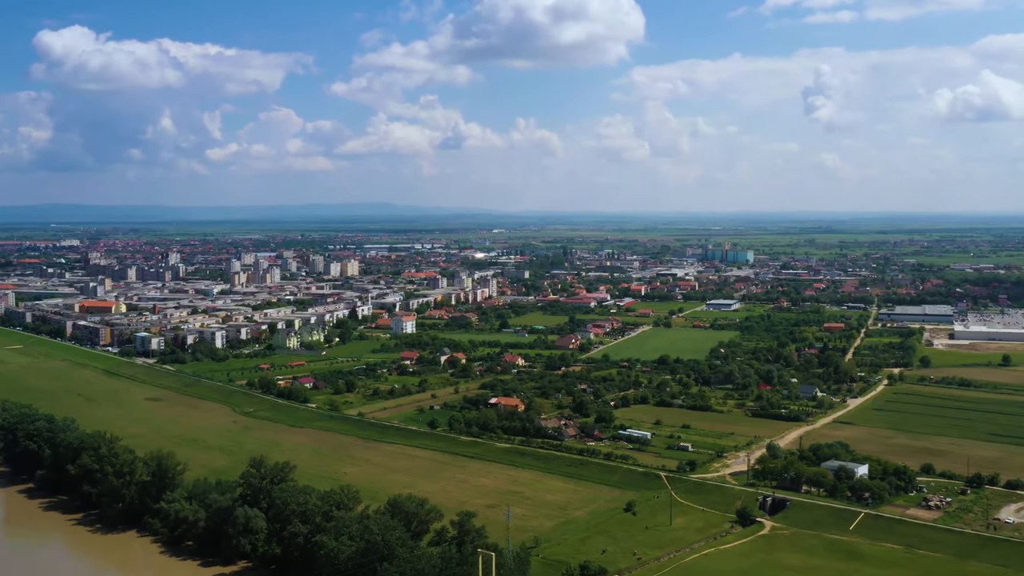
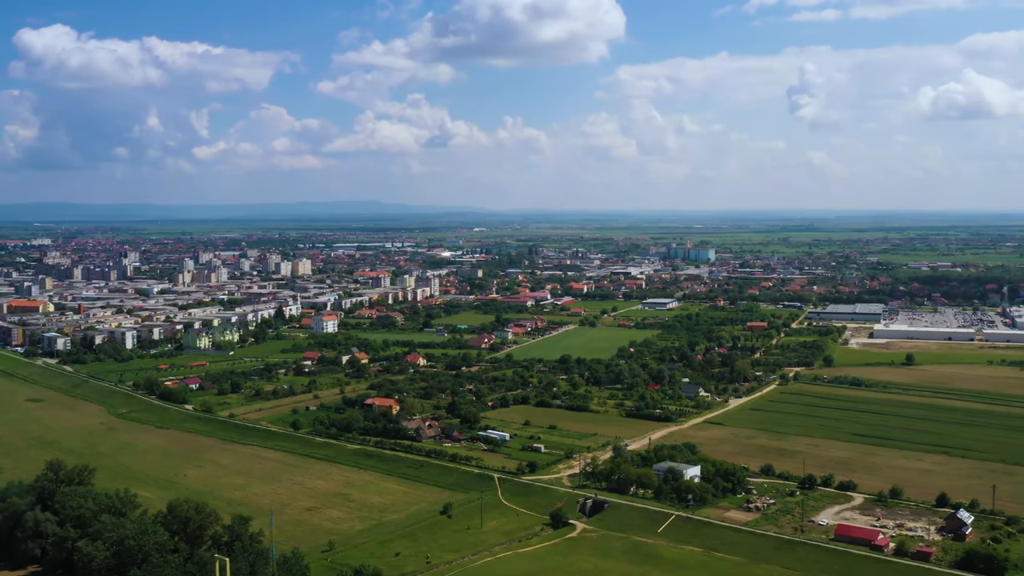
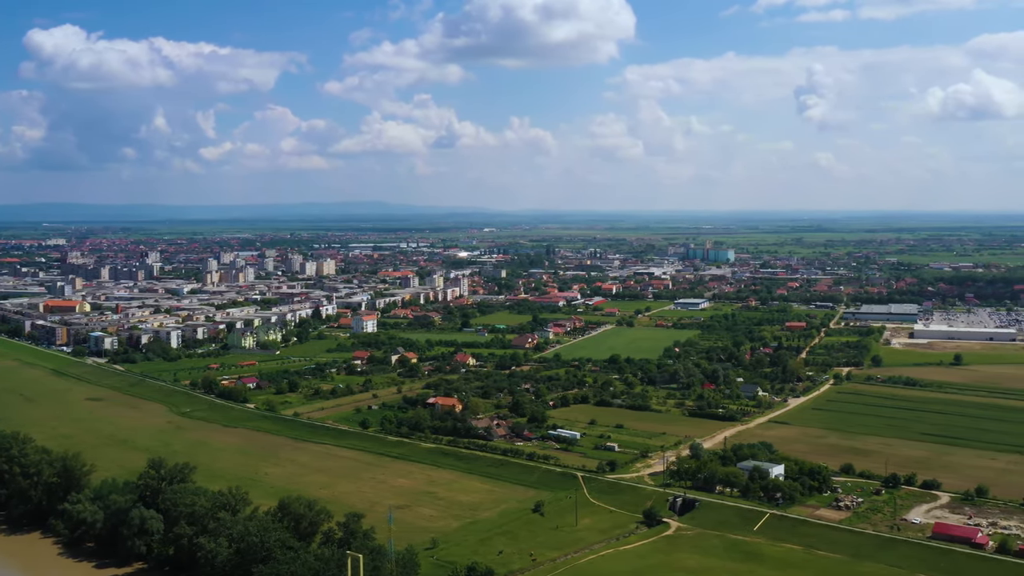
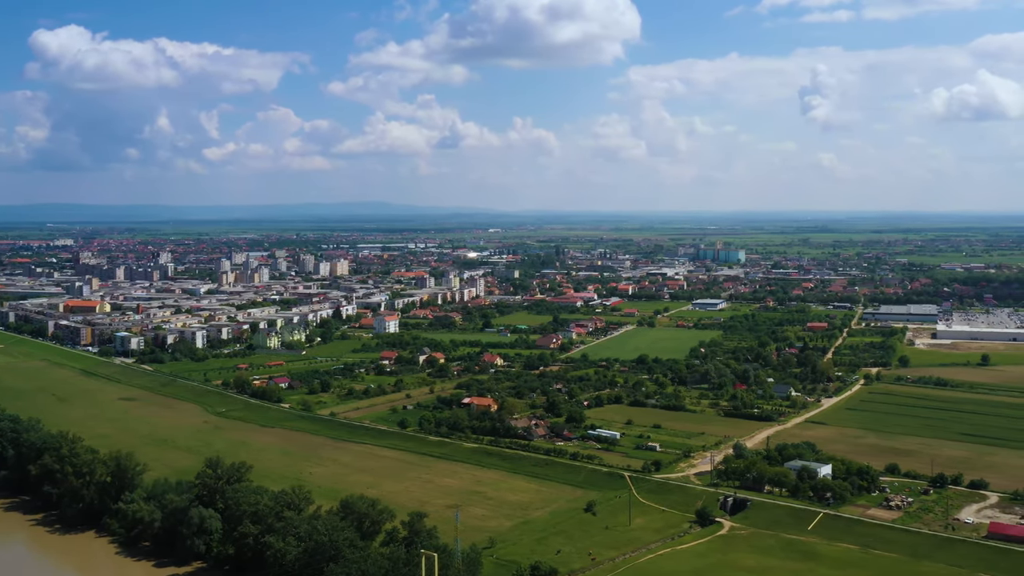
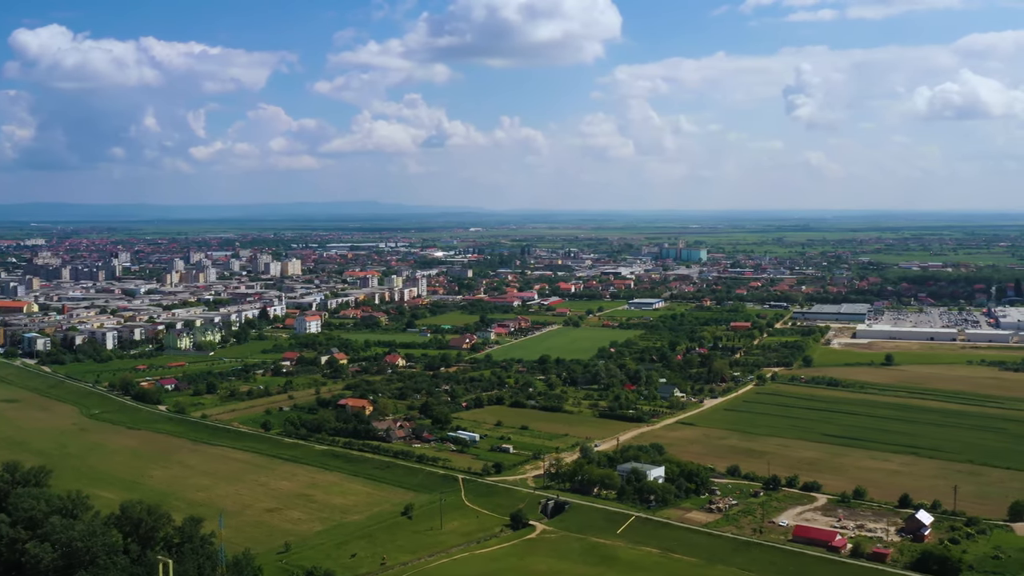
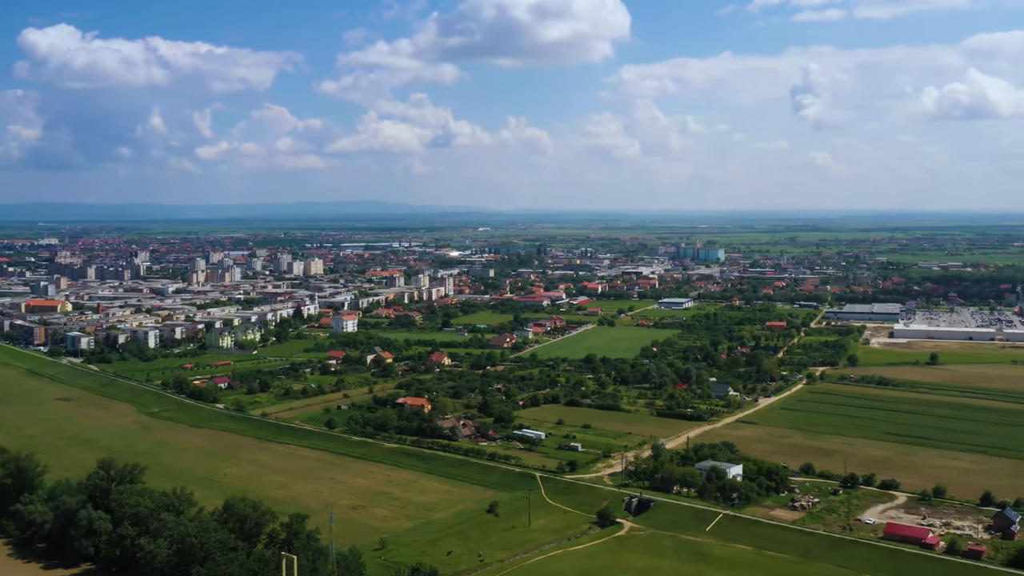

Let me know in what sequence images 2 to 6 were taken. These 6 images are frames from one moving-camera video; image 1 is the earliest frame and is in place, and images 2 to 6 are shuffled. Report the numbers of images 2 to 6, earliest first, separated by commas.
4, 3, 6, 2, 5
